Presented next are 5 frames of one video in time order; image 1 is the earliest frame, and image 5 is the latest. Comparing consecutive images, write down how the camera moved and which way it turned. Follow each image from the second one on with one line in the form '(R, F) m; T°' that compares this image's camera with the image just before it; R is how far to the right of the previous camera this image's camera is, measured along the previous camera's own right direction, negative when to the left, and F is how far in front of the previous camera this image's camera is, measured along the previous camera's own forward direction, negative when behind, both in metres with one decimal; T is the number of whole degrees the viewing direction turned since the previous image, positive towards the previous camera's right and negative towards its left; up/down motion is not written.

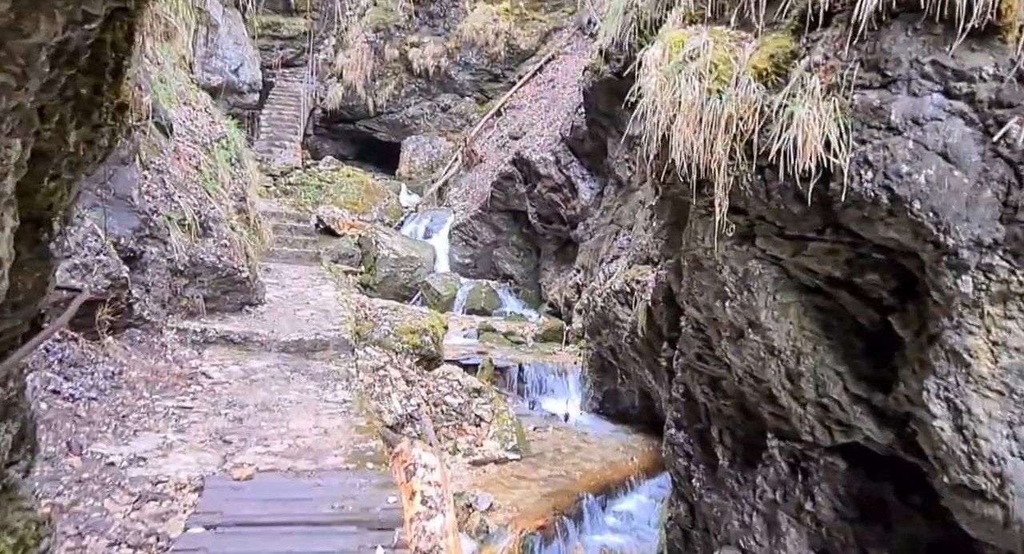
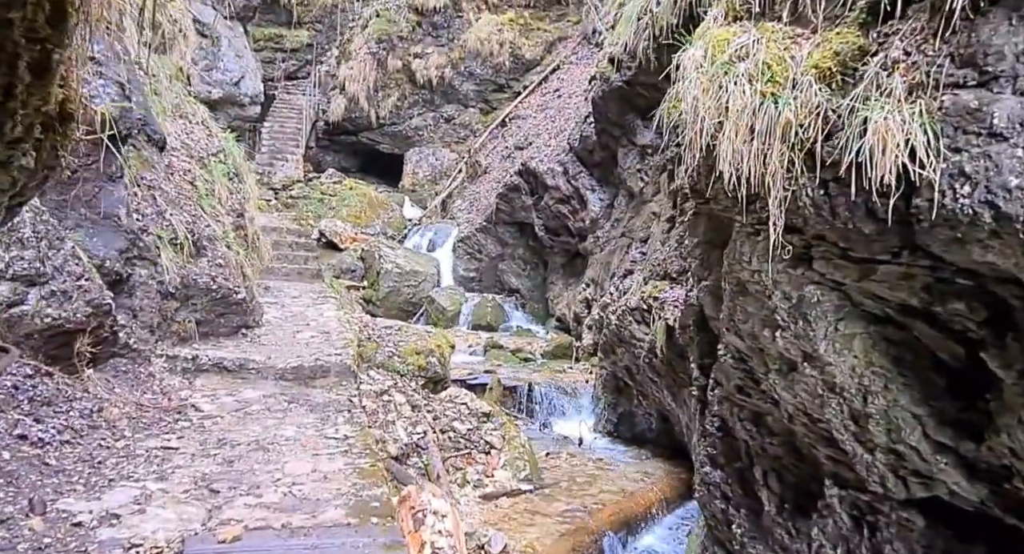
(-0.1, +0.3) m; 0°
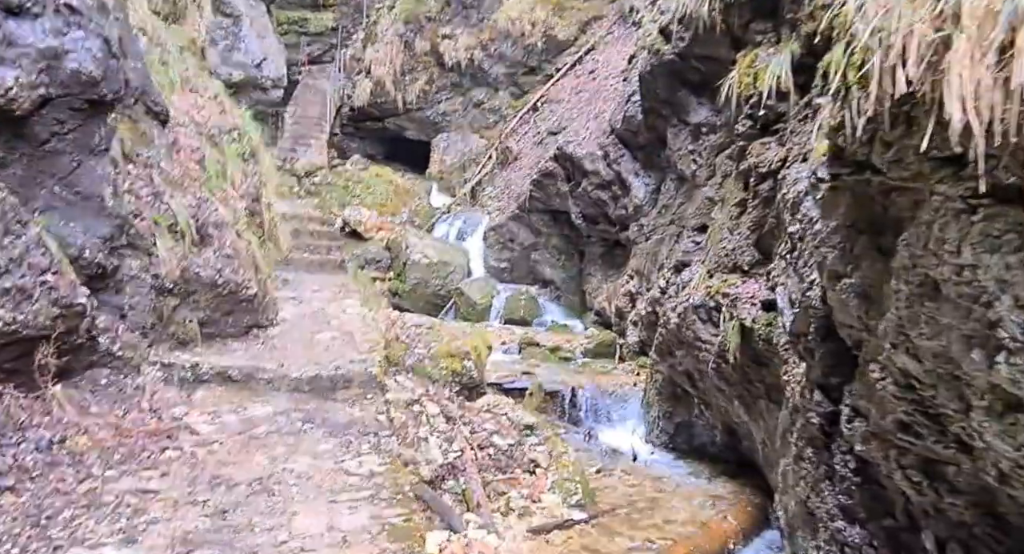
(-0.2, +0.7) m; -2°
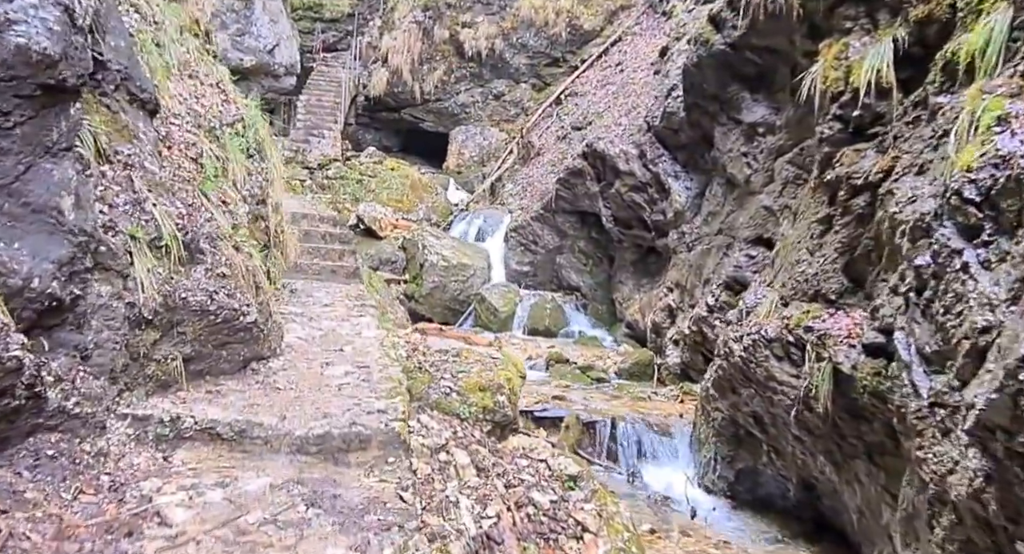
(-0.3, +0.7) m; -1°
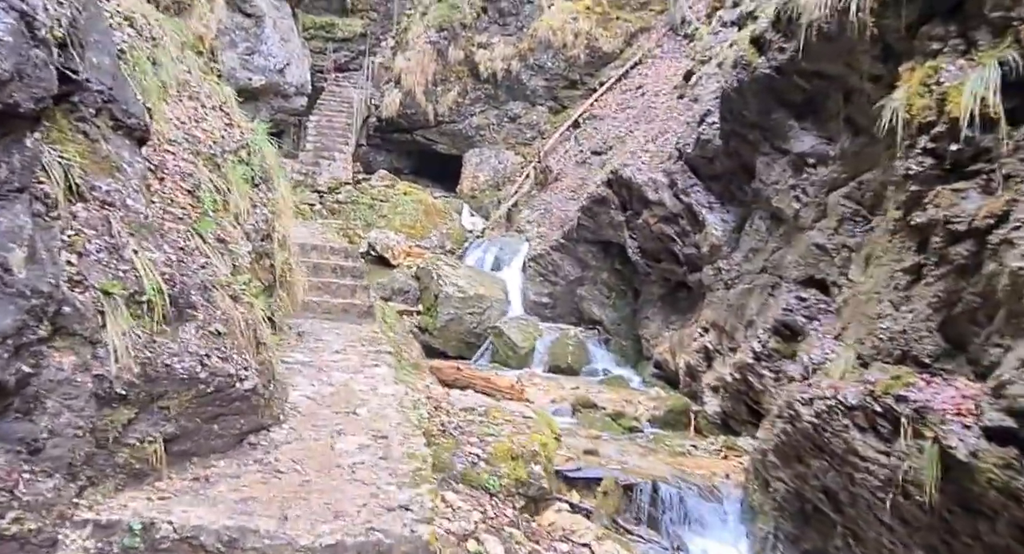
(-0.2, +0.6) m; -1°
